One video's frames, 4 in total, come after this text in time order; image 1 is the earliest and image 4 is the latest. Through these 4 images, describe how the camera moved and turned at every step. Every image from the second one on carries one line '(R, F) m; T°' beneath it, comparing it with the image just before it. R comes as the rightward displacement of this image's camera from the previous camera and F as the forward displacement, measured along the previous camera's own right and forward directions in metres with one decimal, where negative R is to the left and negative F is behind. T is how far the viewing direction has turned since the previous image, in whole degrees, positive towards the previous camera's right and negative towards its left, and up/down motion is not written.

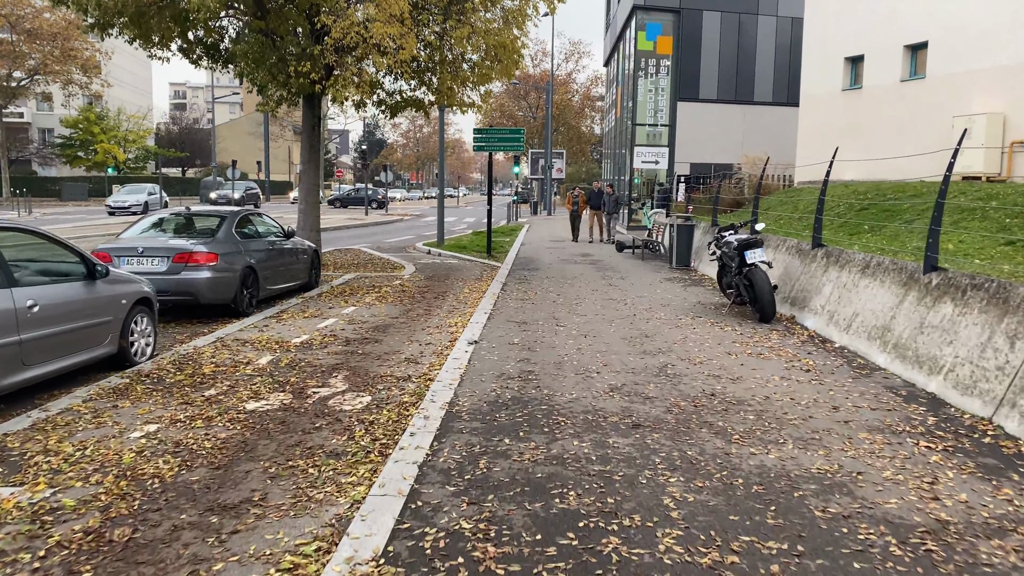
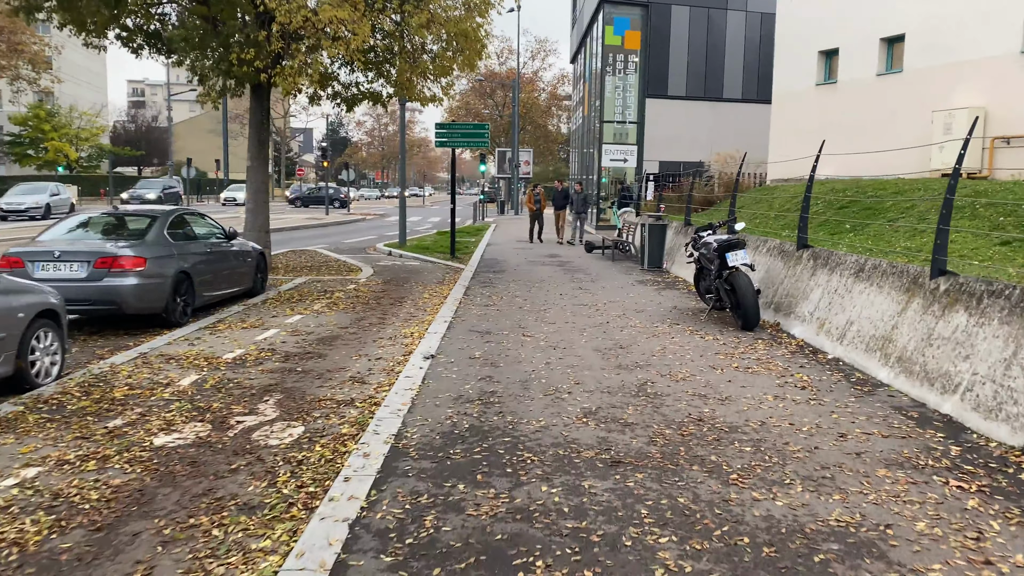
(+0.1, +0.8) m; +2°
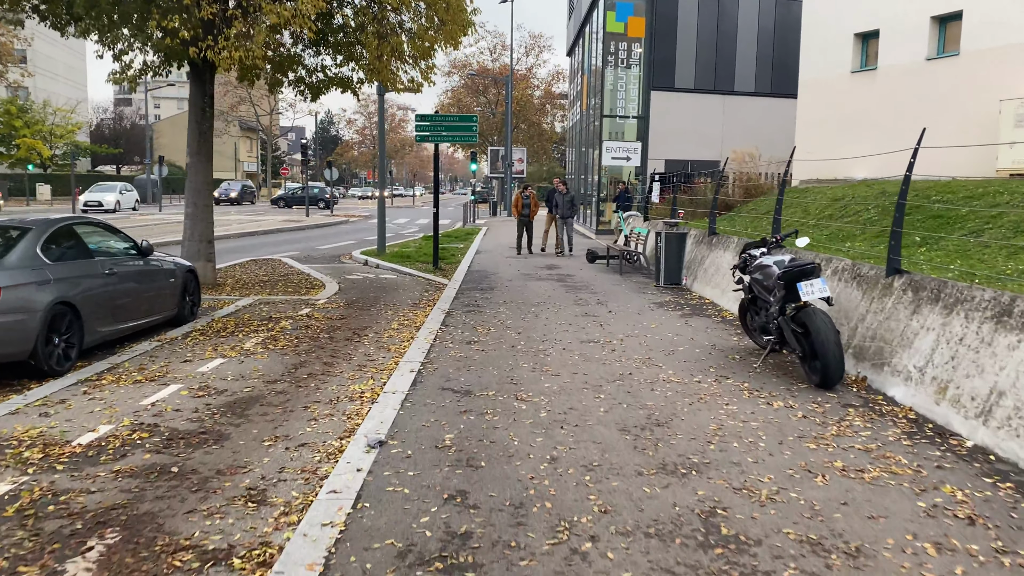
(0.0, +2.2) m; 0°
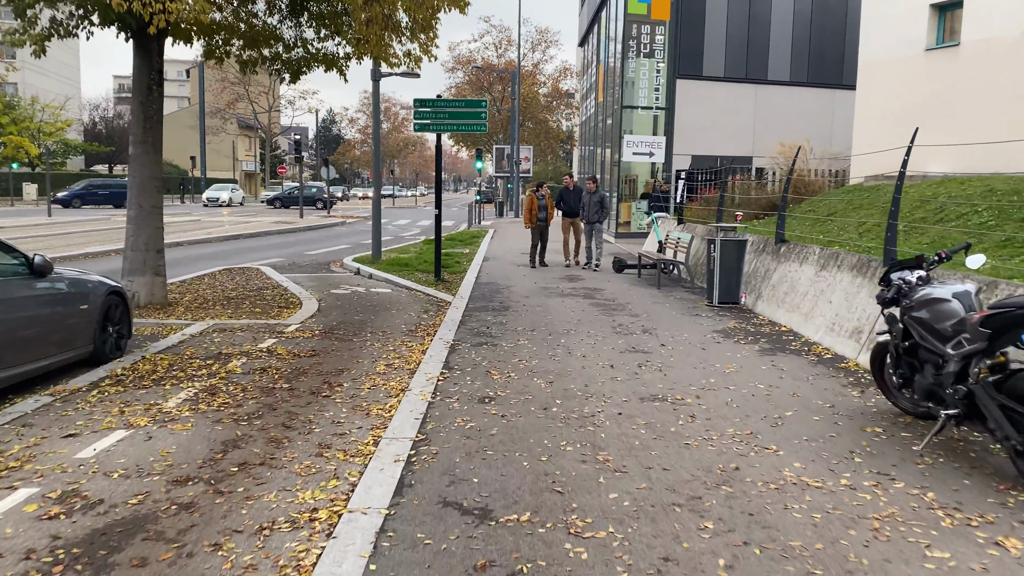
(-0.2, +2.2) m; 0°
